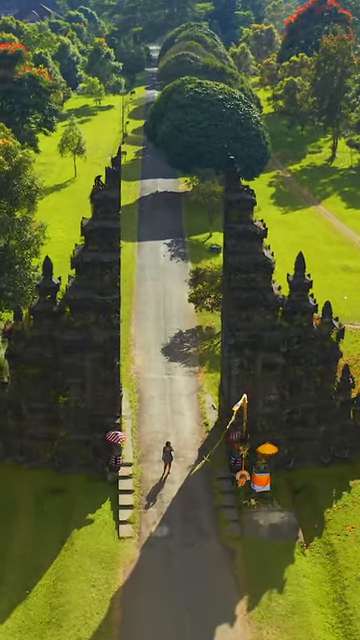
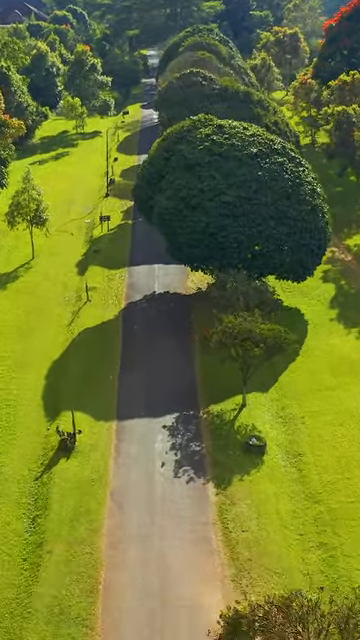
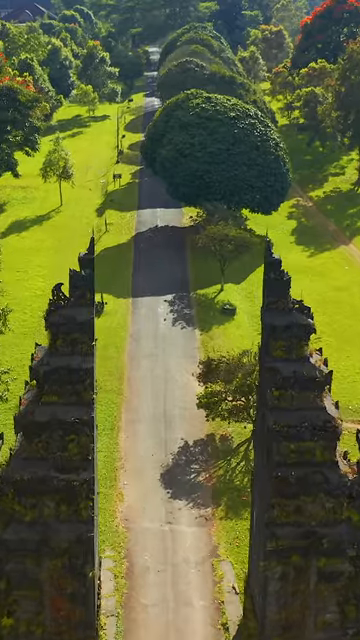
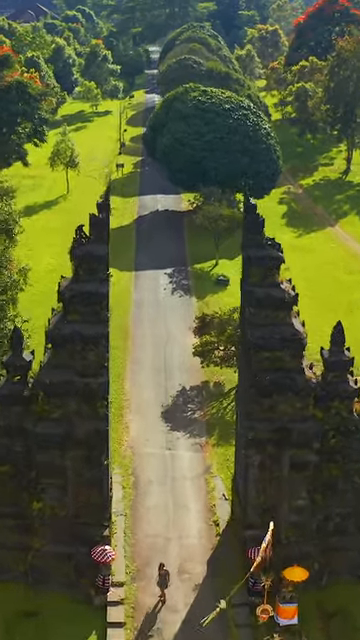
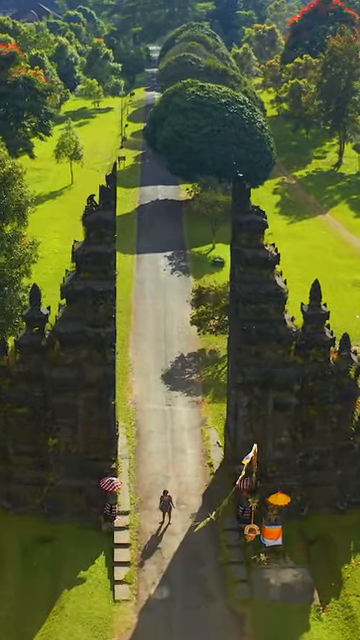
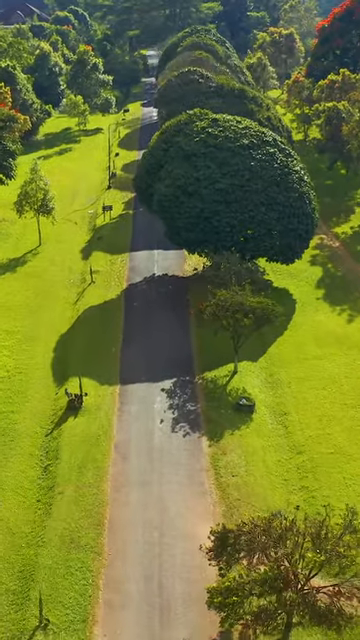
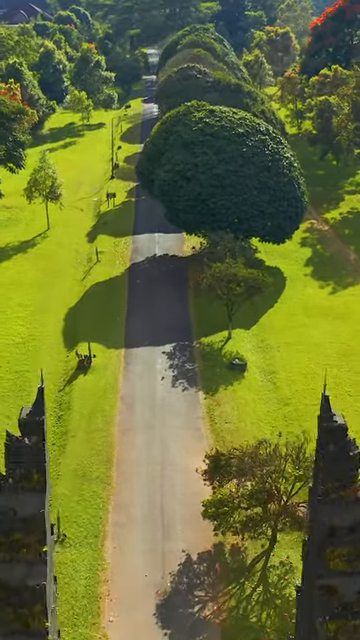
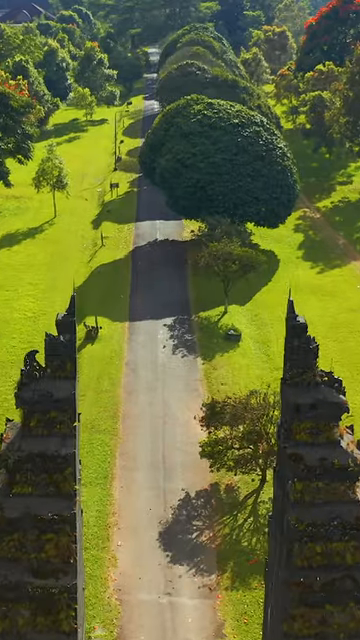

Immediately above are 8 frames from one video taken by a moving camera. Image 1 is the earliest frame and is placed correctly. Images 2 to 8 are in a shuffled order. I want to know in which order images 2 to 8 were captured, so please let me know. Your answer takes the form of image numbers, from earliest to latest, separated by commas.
5, 4, 3, 8, 7, 6, 2
